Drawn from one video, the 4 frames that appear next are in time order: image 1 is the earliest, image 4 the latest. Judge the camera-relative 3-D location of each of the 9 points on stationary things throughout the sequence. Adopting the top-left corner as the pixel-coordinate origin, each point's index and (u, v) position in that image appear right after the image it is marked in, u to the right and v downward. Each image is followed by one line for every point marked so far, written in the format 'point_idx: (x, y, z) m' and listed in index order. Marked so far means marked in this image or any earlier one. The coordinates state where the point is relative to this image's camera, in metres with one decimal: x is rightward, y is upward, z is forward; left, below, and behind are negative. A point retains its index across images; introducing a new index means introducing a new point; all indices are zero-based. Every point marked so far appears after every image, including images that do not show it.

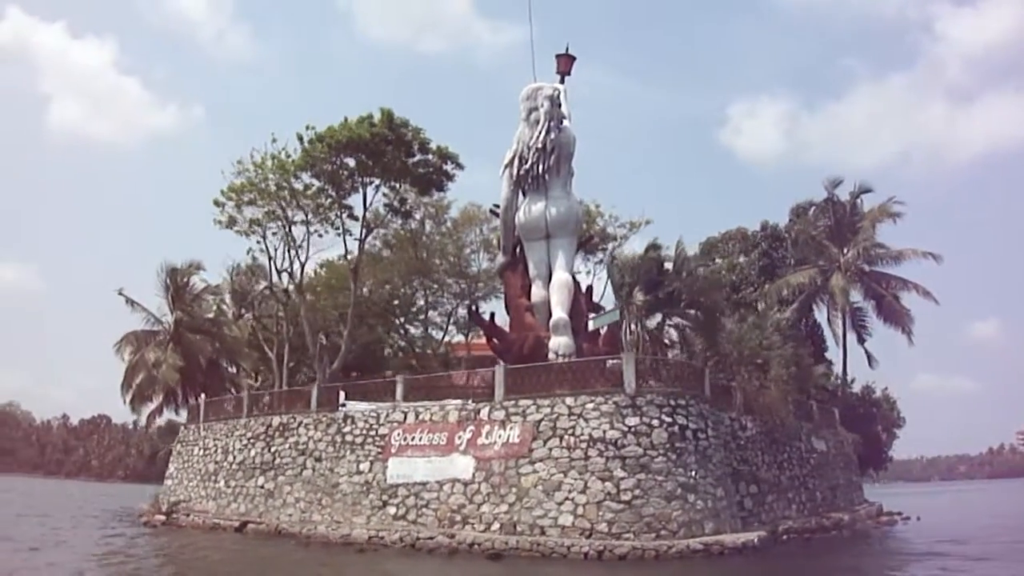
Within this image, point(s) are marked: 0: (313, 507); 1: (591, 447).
0: (-4.4, -4.9, +19.3) m
1: (+1.4, -2.9, +15.9) m
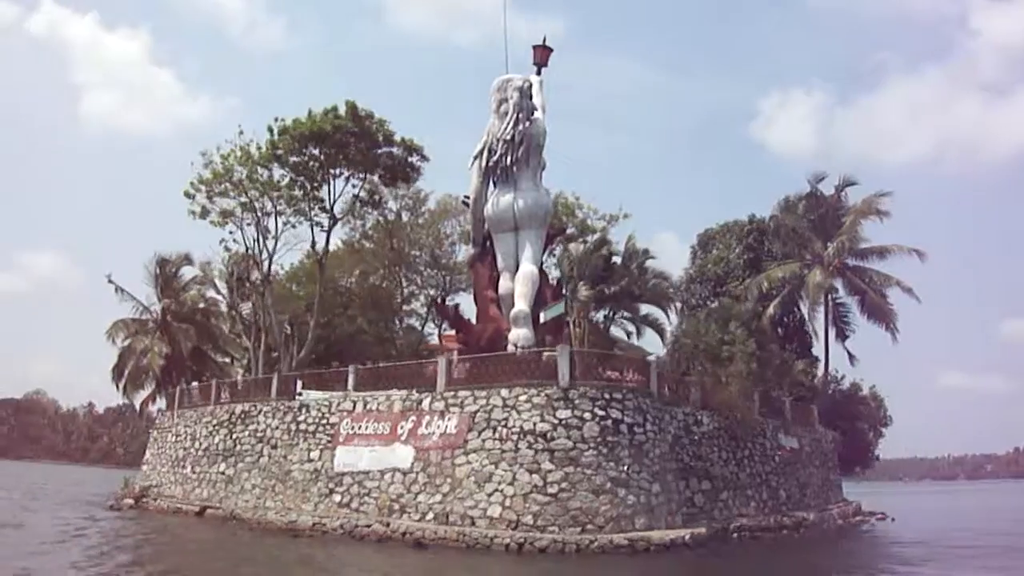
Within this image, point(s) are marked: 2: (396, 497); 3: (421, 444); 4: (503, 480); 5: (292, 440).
0: (-5.5, -4.6, +19.6) m
1: (+0.2, -2.8, +16.0) m
2: (-2.3, -4.1, +17.2) m
3: (-1.8, -3.1, +17.3) m
4: (-0.2, -3.5, +15.8) m
5: (-5.0, -3.4, +19.7) m
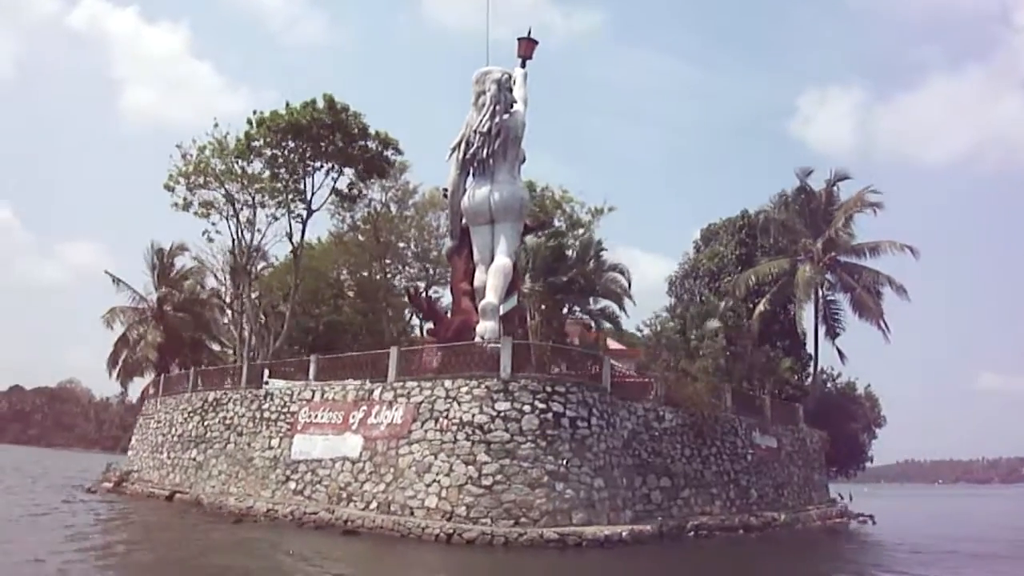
0: (-6.5, -4.4, +20.0) m
1: (-0.9, -2.6, +16.0) m
2: (-3.3, -4.0, +17.4) m
3: (-2.9, -2.9, +17.4) m
4: (-1.3, -3.3, +15.9) m
5: (-5.9, -3.2, +20.0) m
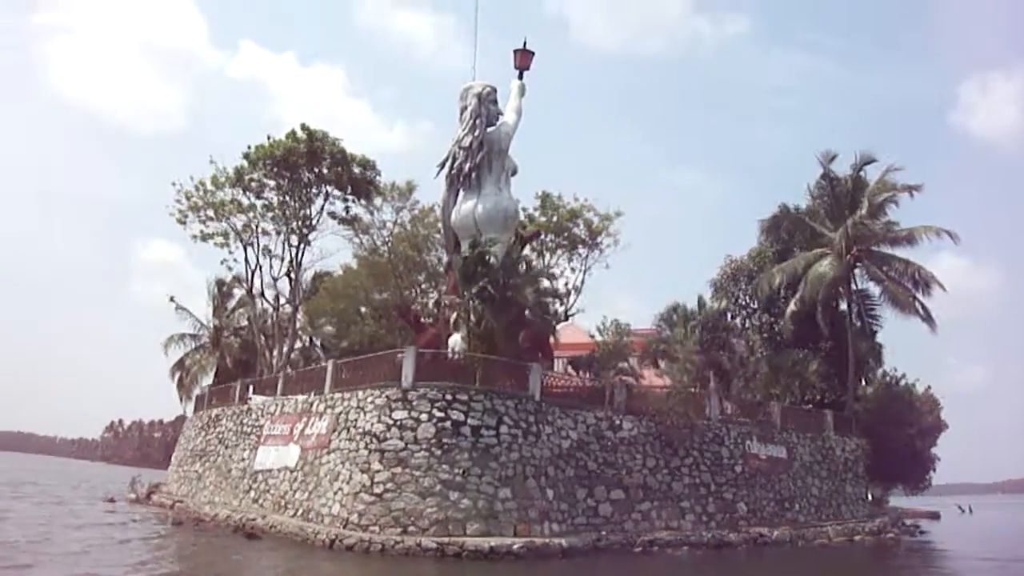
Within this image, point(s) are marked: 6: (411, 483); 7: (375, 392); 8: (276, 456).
0: (-7.2, -4.9, +21.1) m
1: (-2.7, -2.8, +16.1) m
2: (-4.7, -4.3, +17.9) m
3: (-4.3, -3.2, +17.9) m
4: (-3.1, -3.5, +16.0) m
5: (-6.7, -3.7, +21.1) m
6: (-1.8, -3.4, +15.4) m
7: (-2.6, -2.0, +16.3) m
8: (-5.1, -3.7, +18.8) m
